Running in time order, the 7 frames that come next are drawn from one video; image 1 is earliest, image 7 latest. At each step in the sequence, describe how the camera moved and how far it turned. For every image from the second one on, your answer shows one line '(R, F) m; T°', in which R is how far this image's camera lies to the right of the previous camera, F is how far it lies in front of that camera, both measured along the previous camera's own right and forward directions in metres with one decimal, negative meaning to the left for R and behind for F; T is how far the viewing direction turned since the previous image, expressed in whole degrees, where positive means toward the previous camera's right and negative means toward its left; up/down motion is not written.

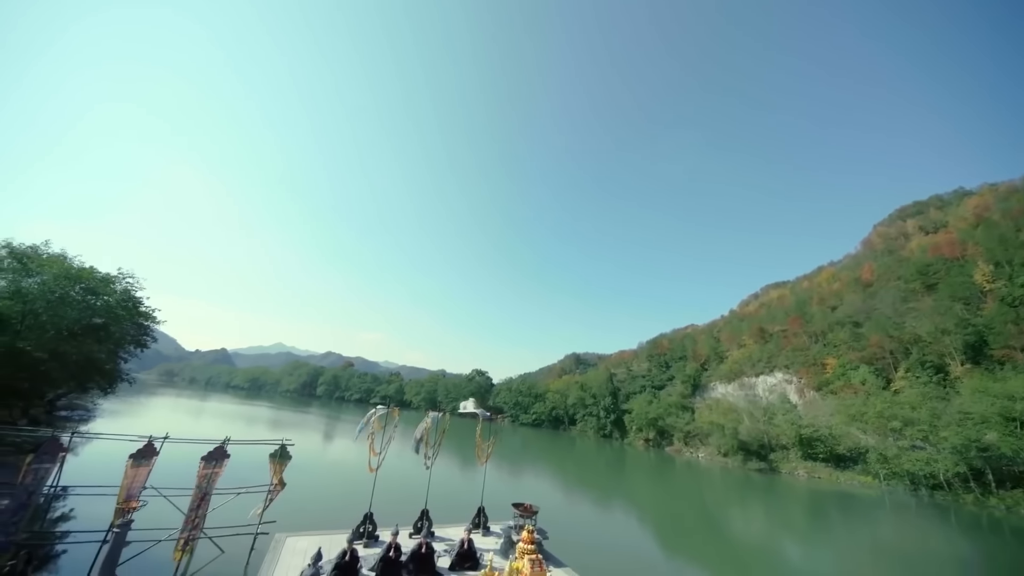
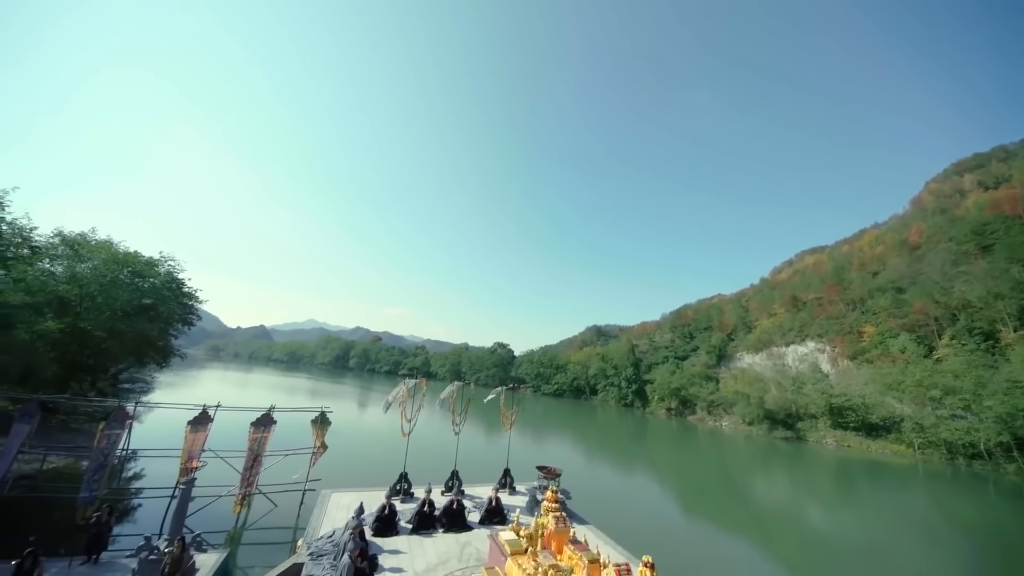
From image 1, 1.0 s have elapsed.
(0.0, -0.2) m; -4°
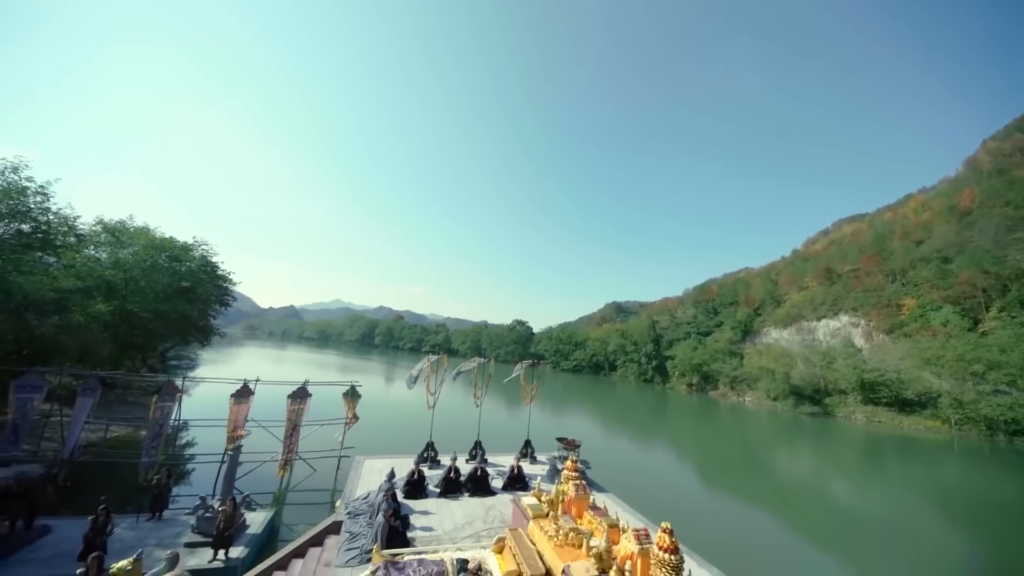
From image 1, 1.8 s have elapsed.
(0.0, -0.2) m; -3°
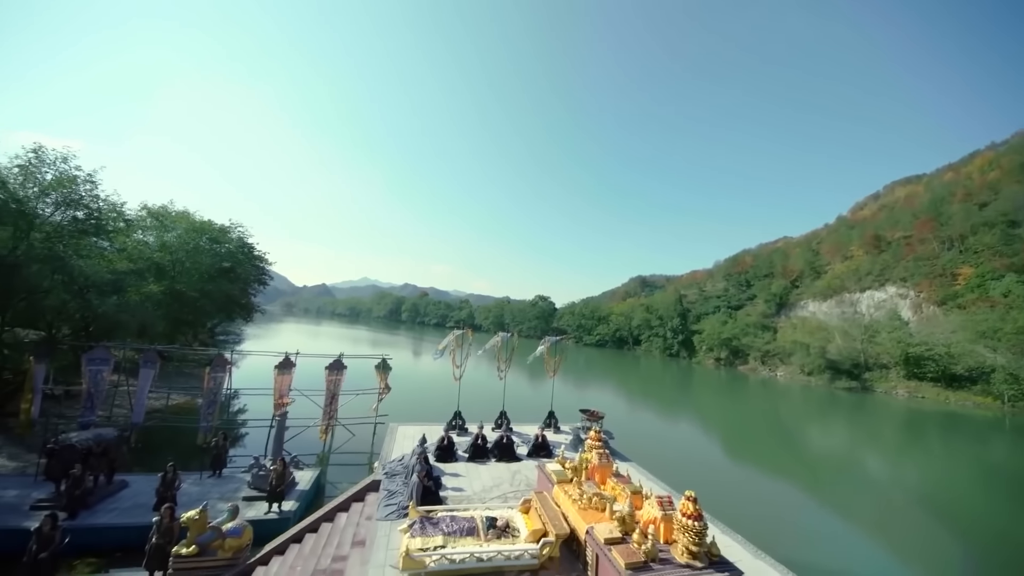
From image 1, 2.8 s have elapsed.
(-0.1, -0.2) m; -4°
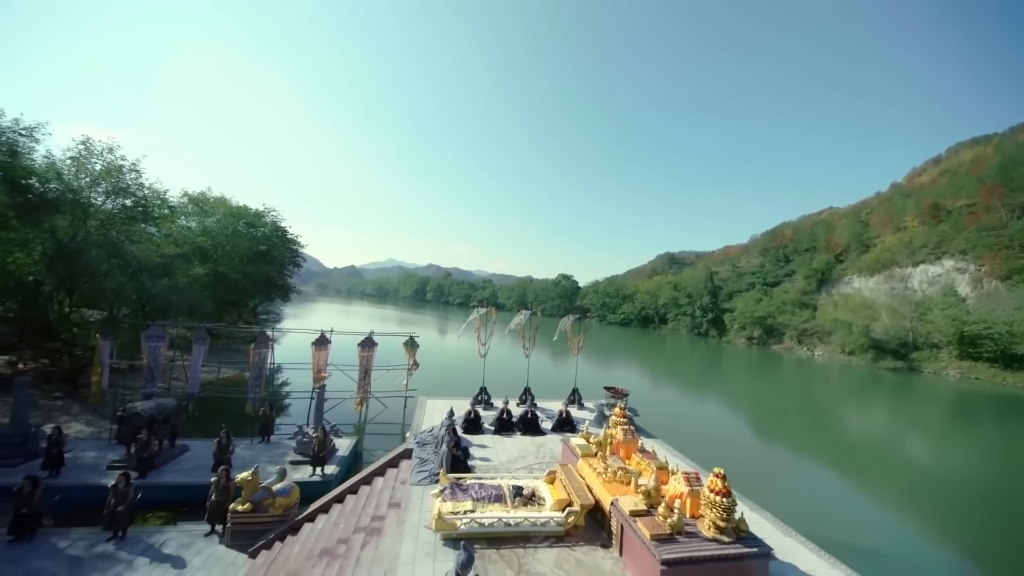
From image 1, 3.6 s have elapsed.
(-0.2, +0.4) m; -4°
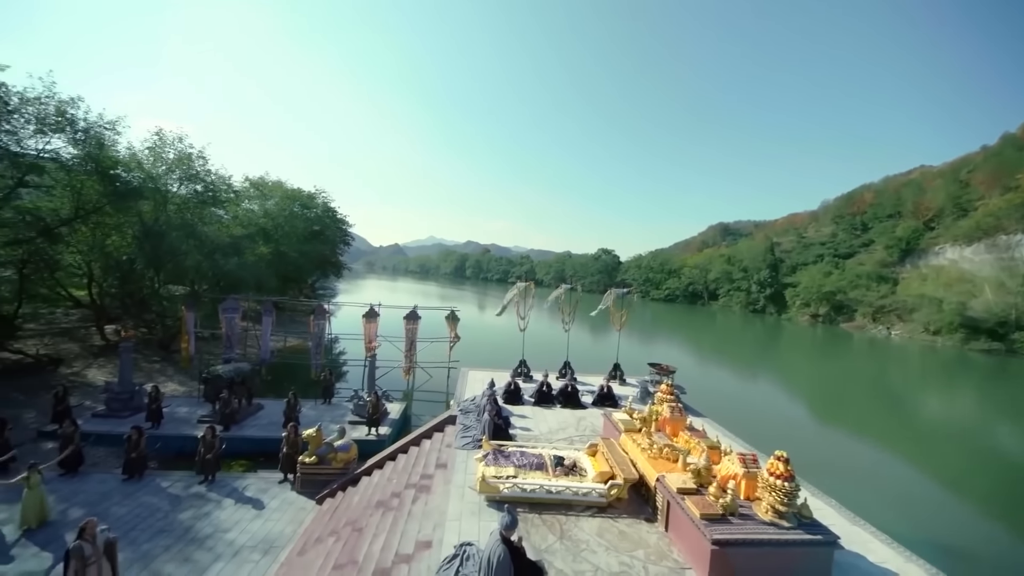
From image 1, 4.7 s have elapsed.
(-0.6, +1.4) m; -7°
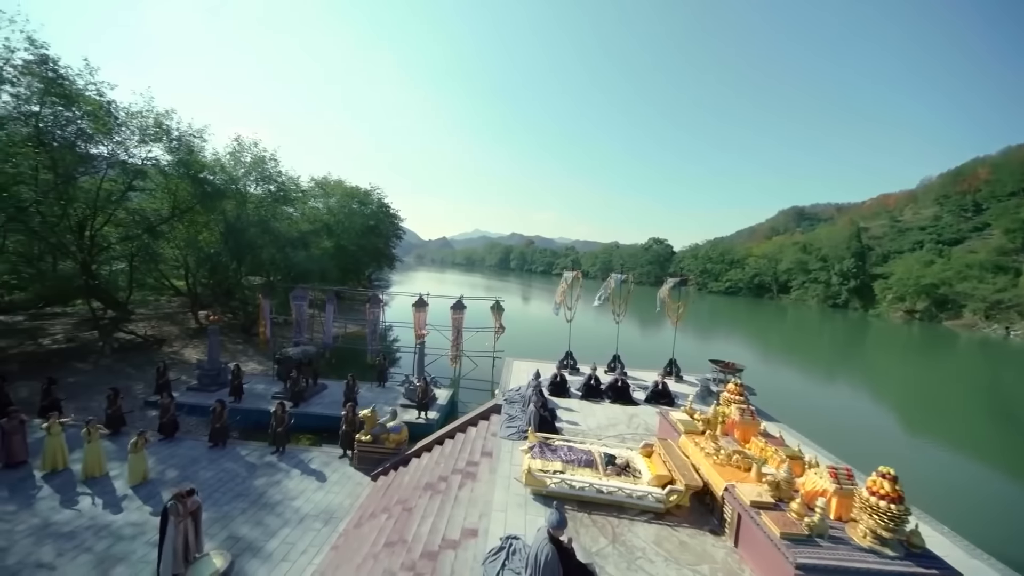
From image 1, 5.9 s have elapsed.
(-0.7, +2.3) m; -8°
